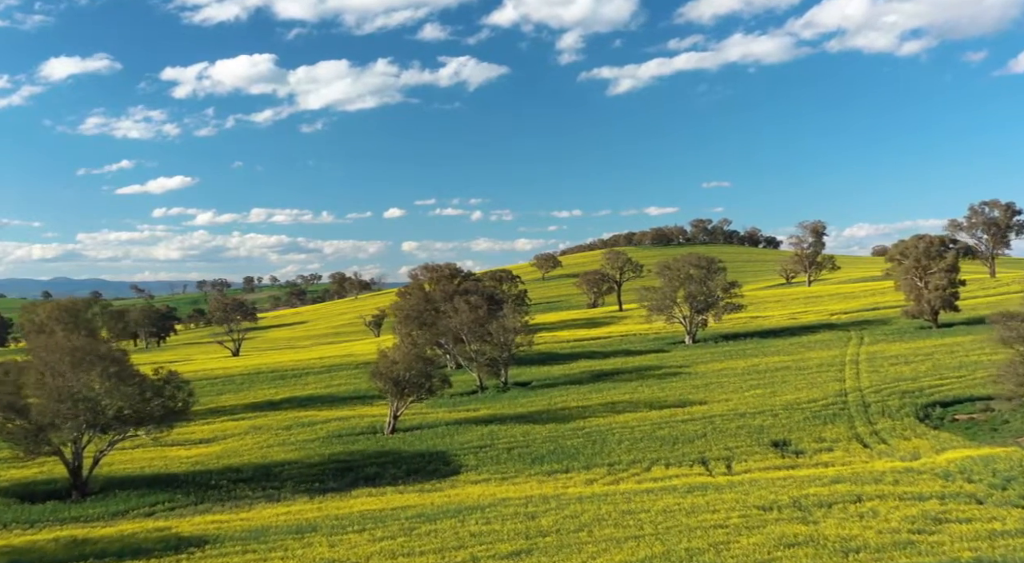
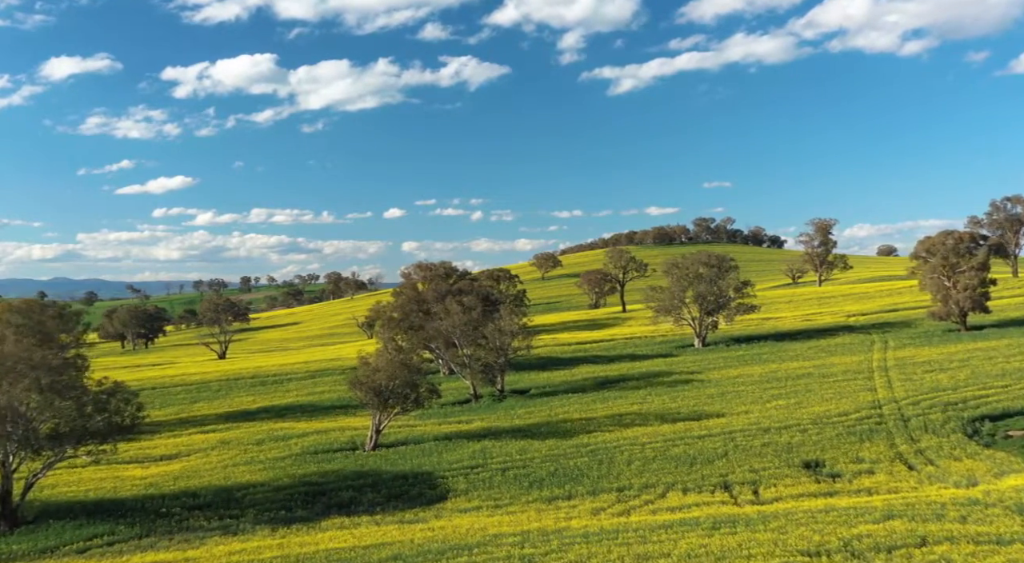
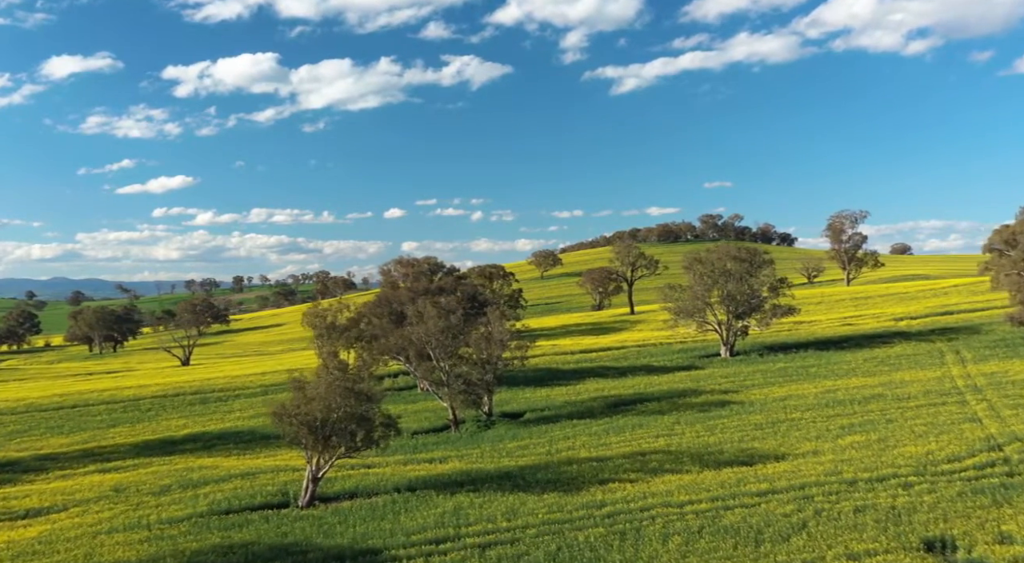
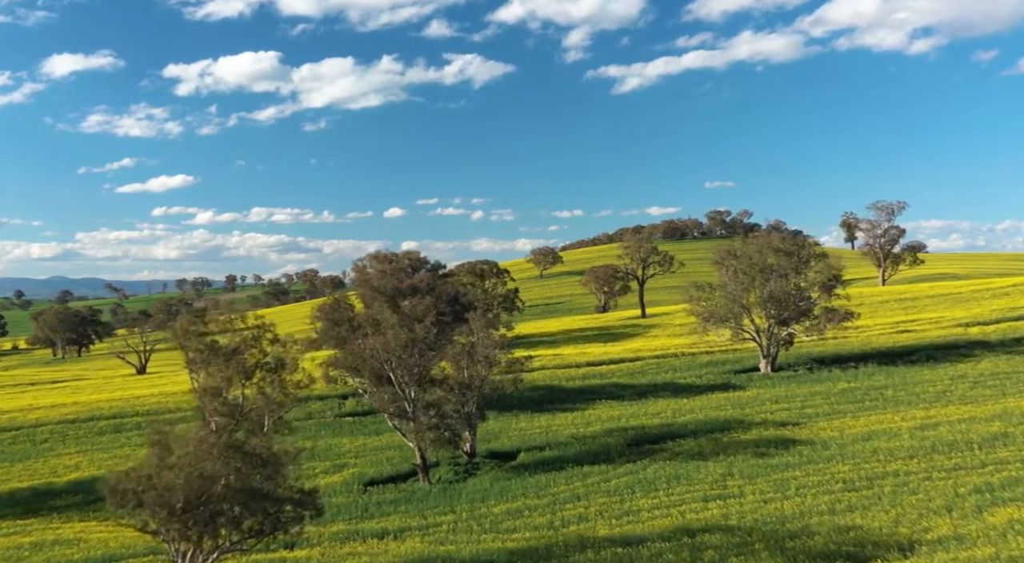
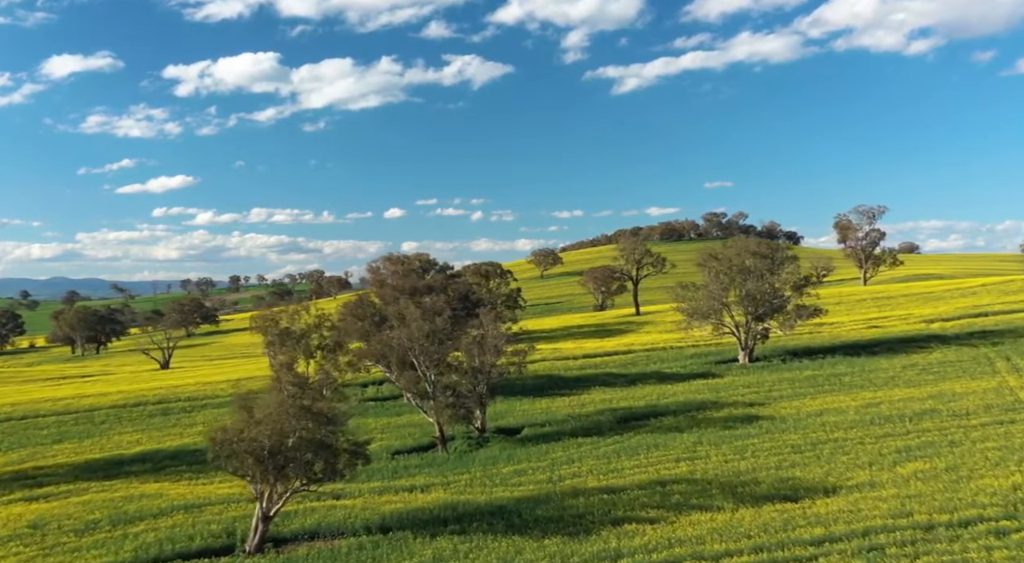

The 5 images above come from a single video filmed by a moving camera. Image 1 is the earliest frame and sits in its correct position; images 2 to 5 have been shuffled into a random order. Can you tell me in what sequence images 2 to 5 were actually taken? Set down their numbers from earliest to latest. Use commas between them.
2, 3, 5, 4
